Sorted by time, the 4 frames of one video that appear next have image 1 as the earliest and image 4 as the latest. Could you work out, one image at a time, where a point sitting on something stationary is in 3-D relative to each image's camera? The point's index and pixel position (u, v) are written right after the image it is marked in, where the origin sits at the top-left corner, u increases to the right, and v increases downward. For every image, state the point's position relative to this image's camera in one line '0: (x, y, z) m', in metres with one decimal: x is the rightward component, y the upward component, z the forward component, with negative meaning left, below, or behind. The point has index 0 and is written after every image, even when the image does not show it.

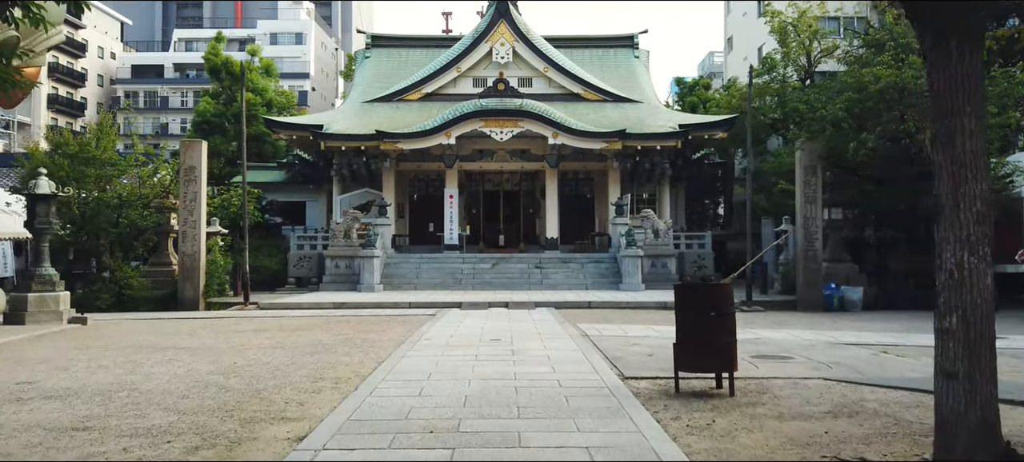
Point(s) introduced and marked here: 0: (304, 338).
0: (-3.0, -1.6, +9.9) m
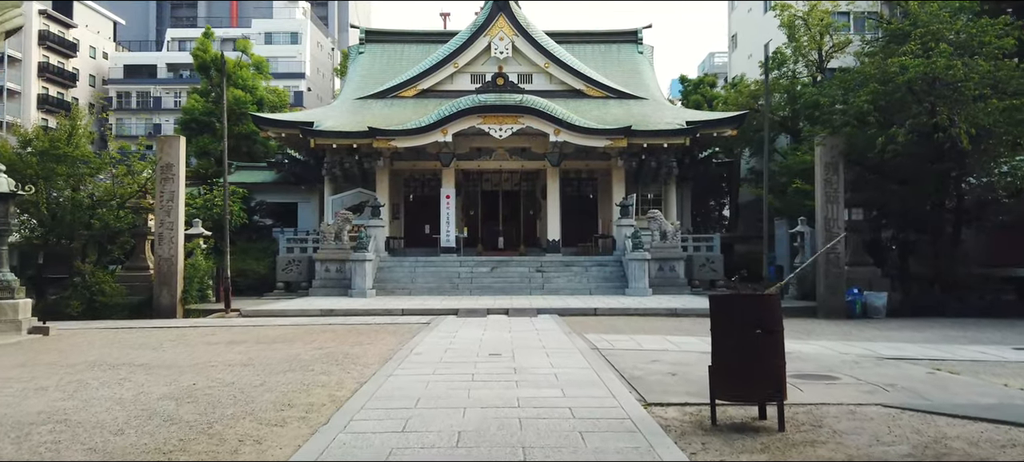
0: (-3.0, -1.6, +8.9) m
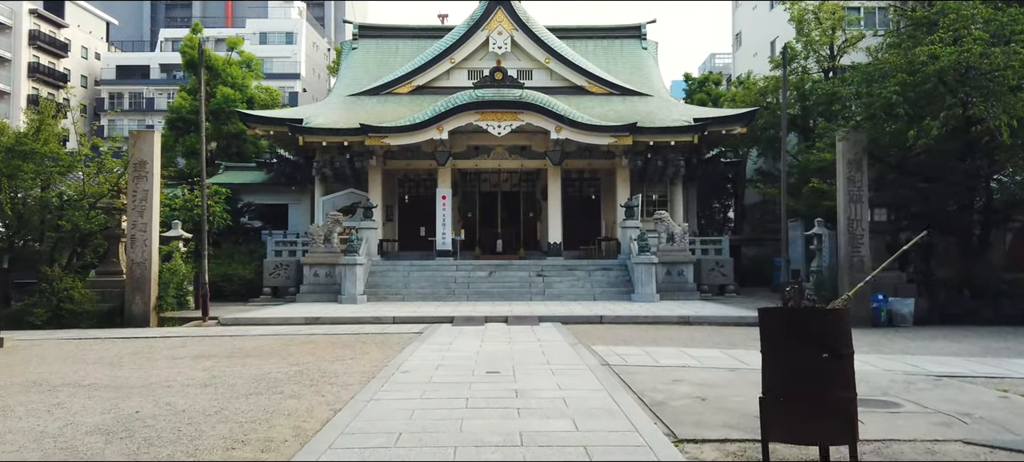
0: (-3.0, -1.6, +7.9) m
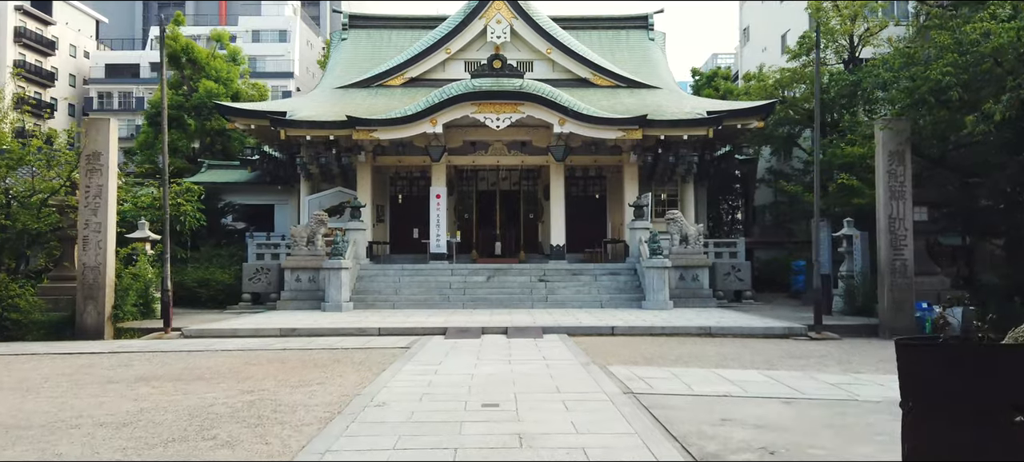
0: (-3.0, -1.6, +6.4) m
